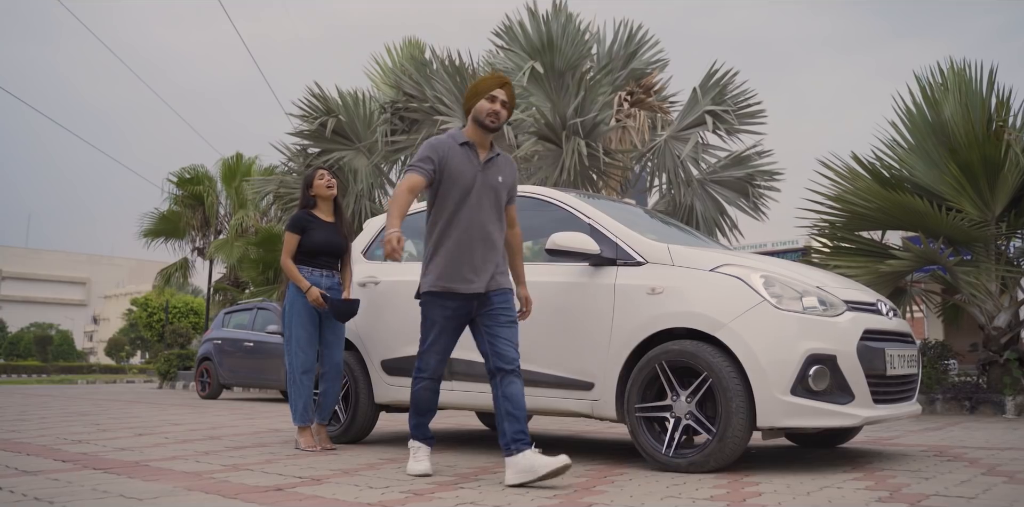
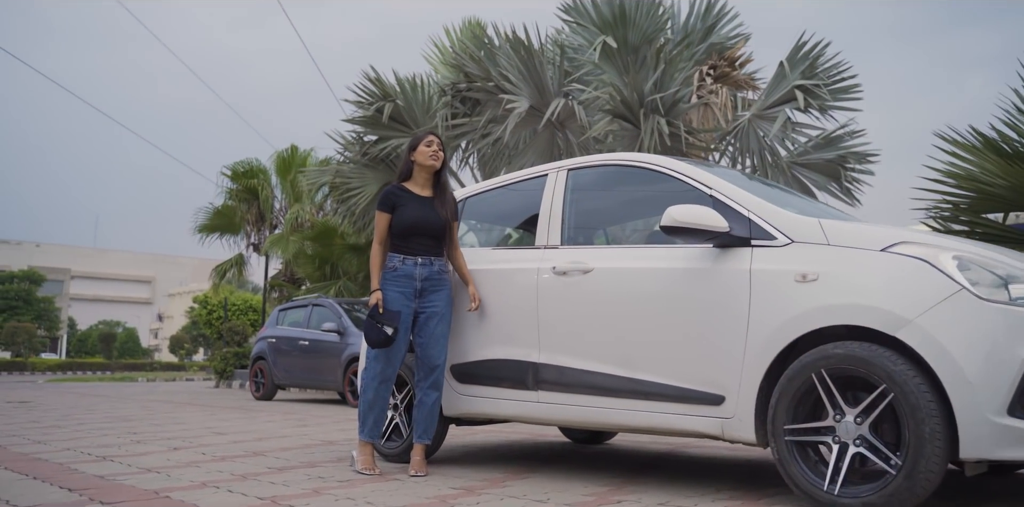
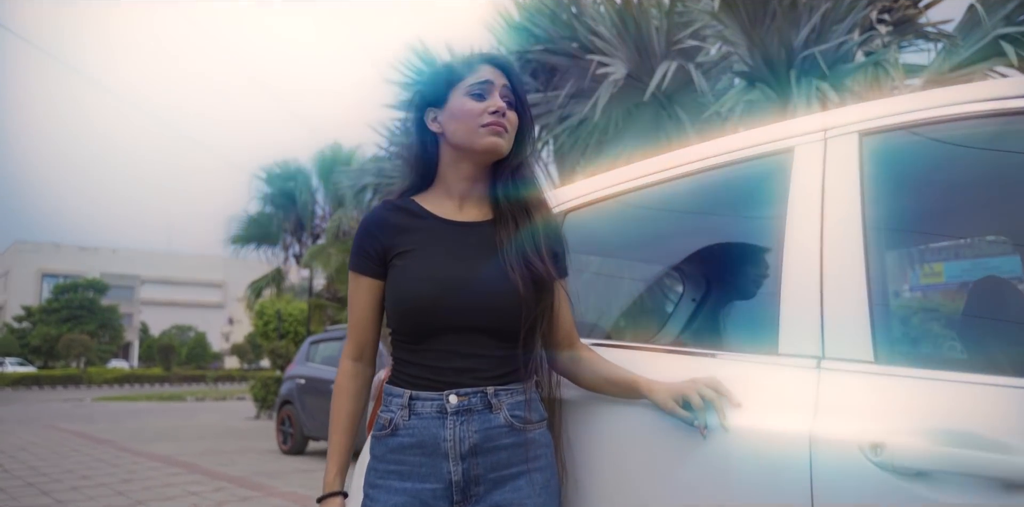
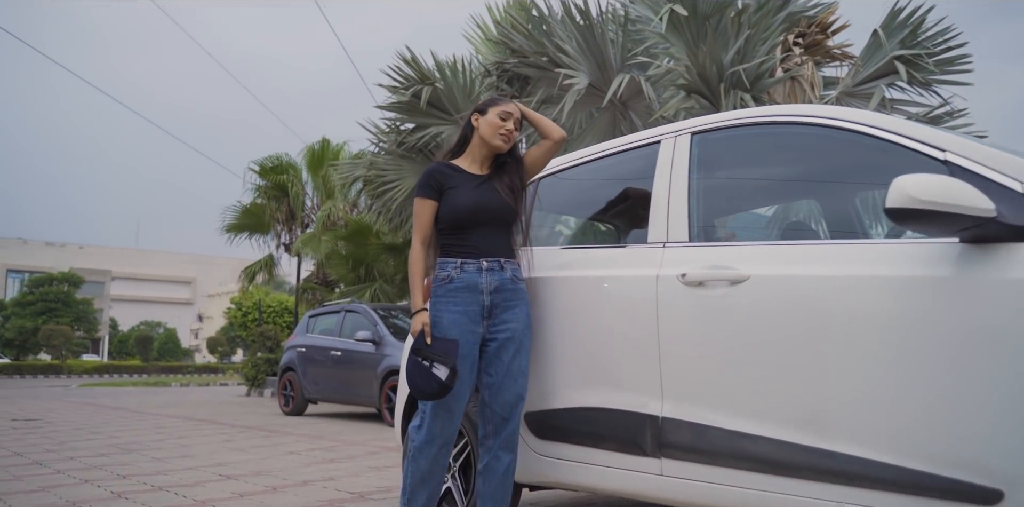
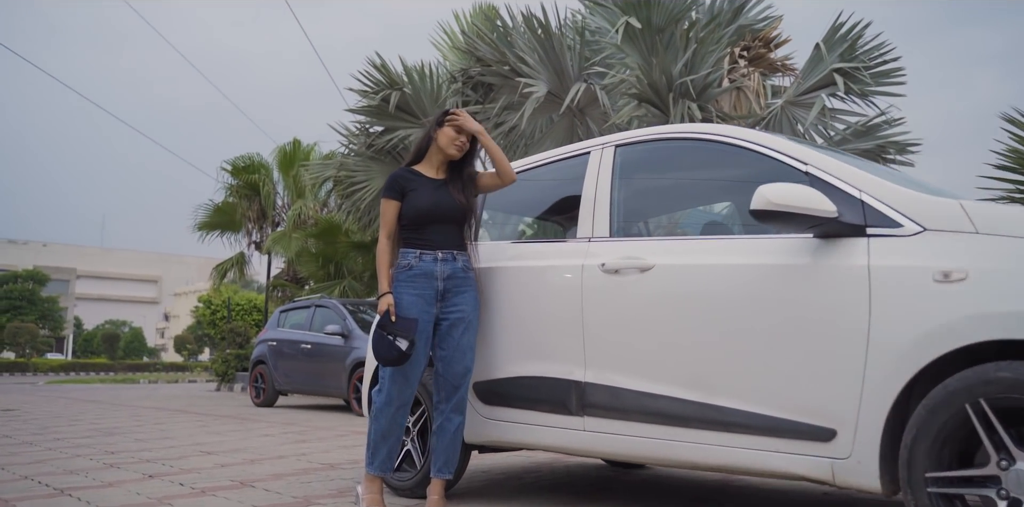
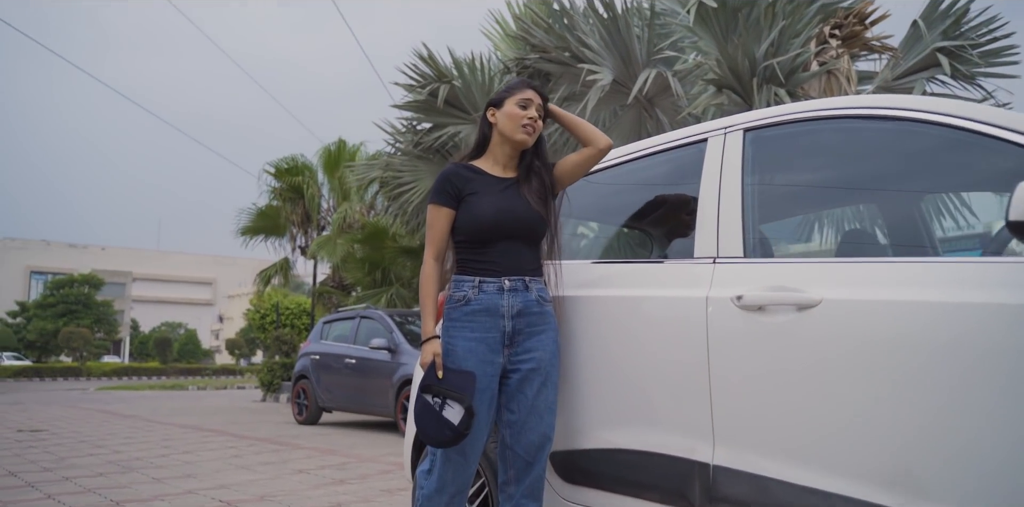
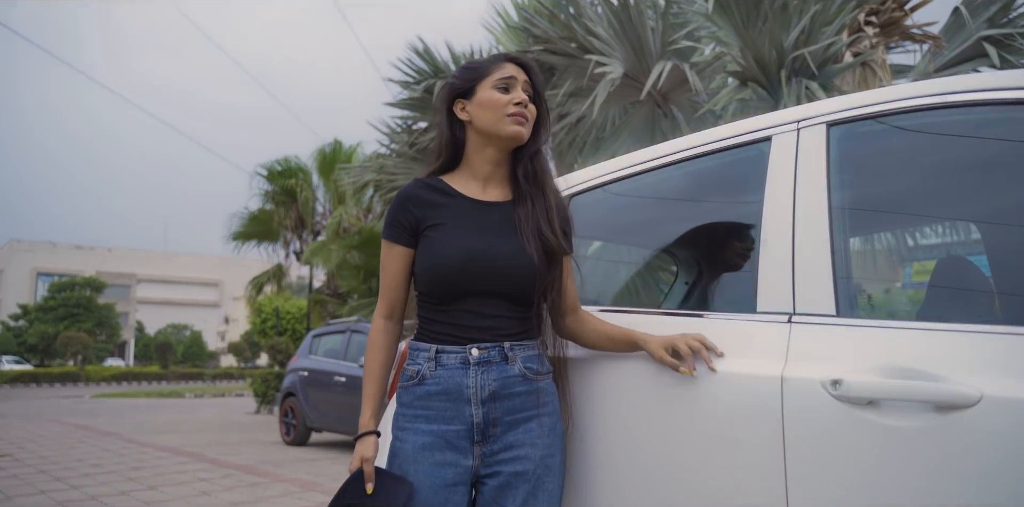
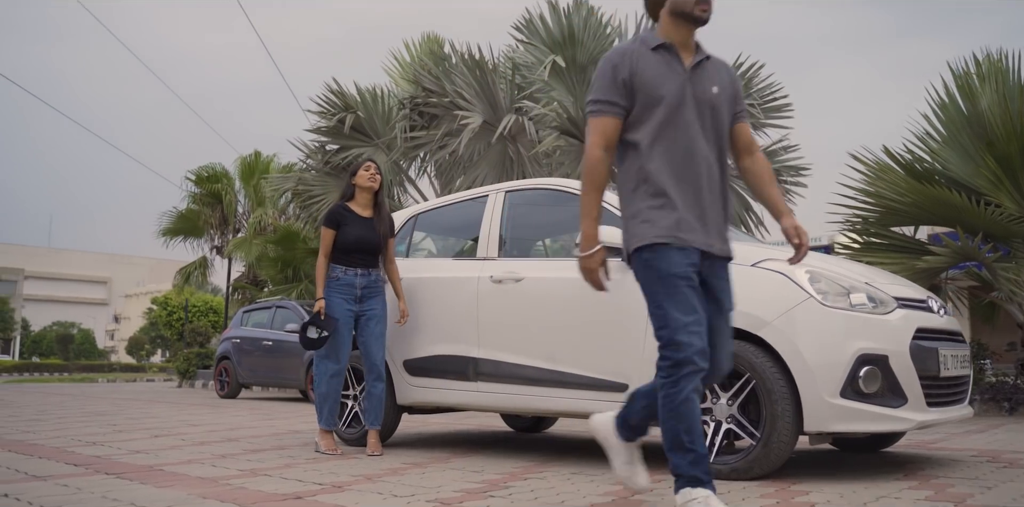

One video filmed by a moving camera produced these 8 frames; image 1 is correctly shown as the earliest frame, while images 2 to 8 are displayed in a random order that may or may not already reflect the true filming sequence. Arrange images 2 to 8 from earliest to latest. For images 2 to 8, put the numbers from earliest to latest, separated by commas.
8, 2, 5, 4, 6, 7, 3
